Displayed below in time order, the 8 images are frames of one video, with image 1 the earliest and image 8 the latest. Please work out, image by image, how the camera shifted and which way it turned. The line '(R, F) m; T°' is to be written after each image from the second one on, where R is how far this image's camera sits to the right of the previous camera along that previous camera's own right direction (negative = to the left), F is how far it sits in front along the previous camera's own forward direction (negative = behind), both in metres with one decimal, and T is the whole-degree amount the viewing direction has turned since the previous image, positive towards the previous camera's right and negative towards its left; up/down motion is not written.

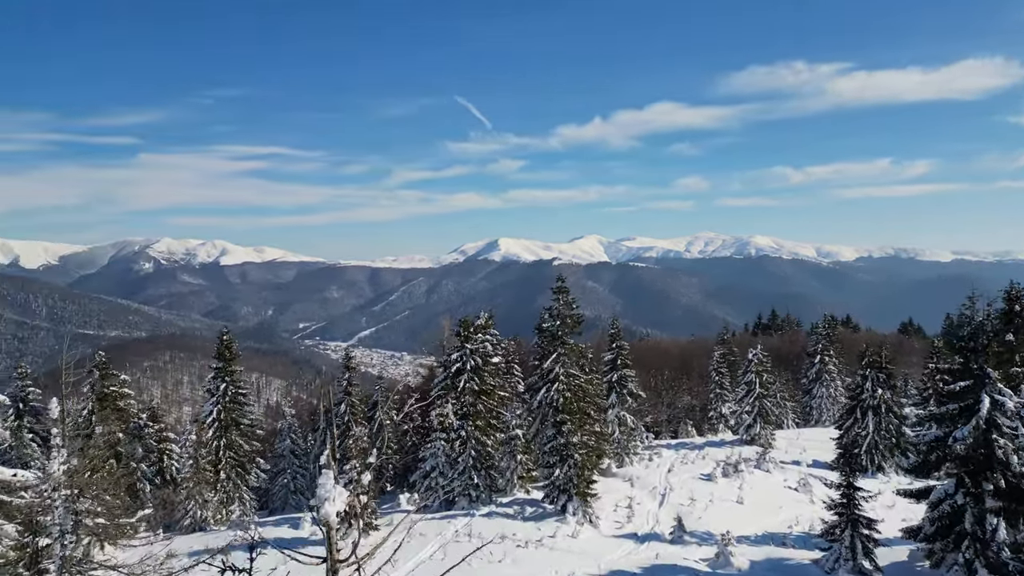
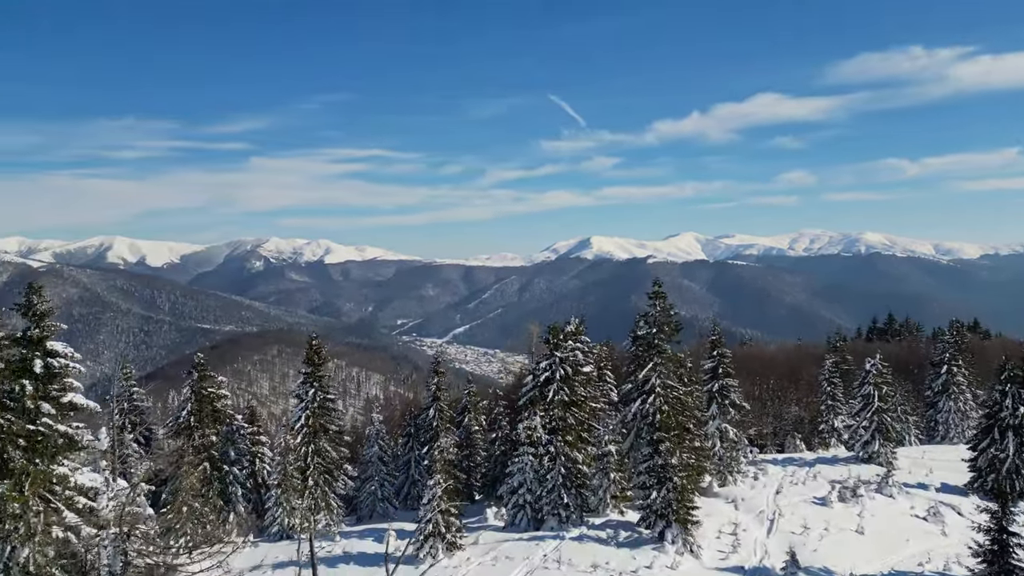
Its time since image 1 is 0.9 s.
(0.0, +1.7) m; -8°
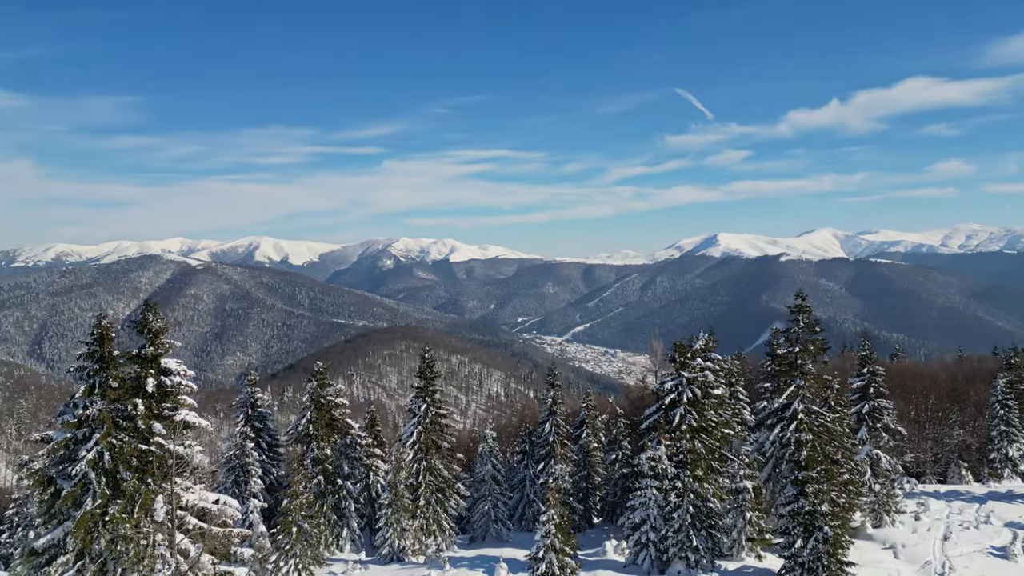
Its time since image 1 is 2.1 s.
(0.0, +2.1) m; -10°
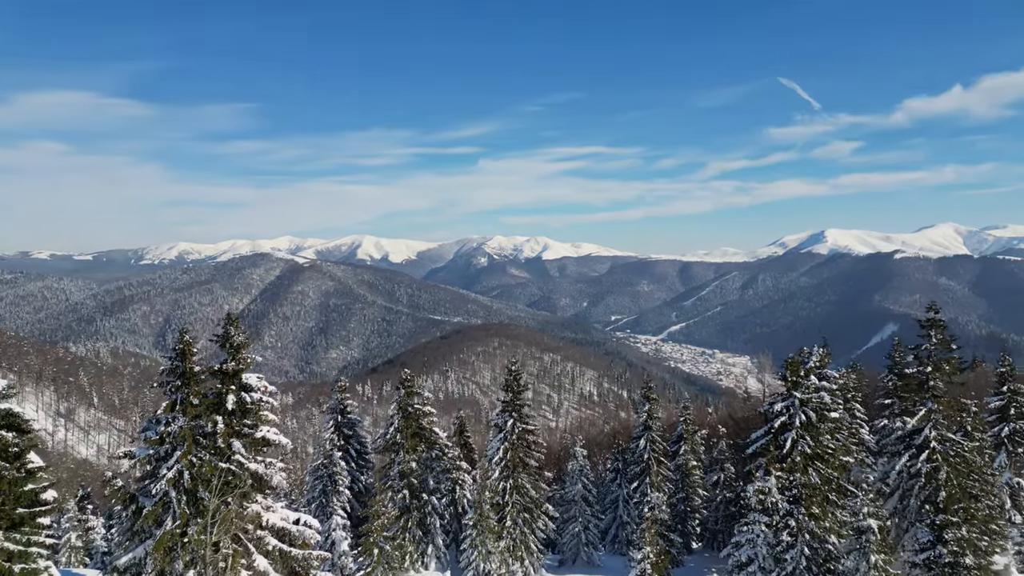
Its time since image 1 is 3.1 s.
(0.0, +1.6) m; -8°
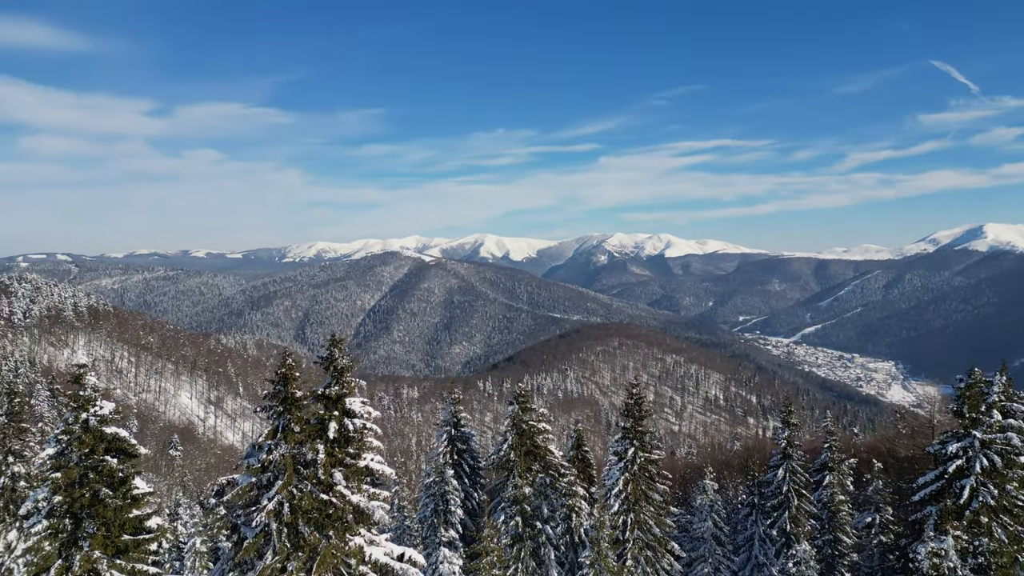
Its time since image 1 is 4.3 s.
(0.0, +2.0) m; -10°
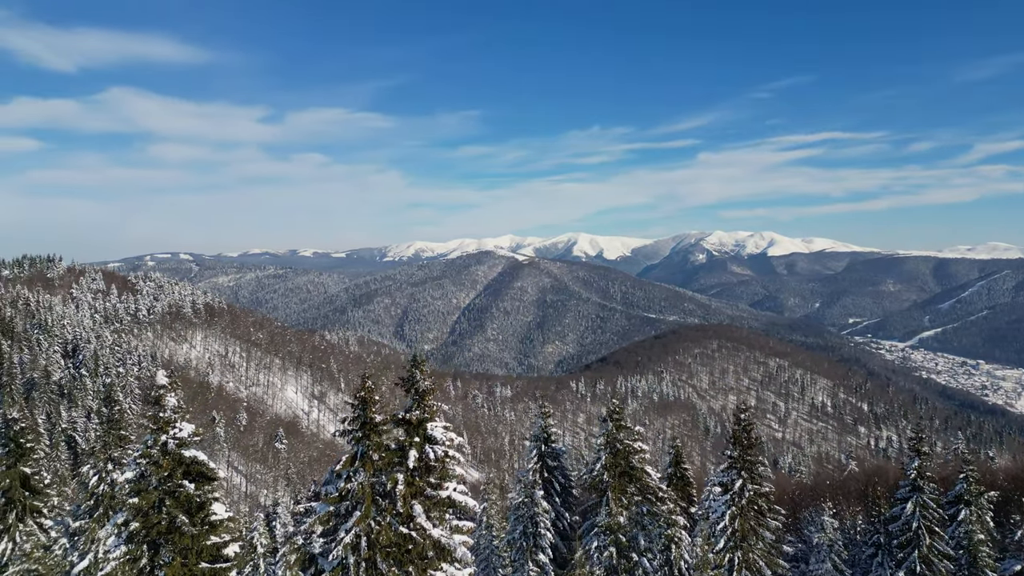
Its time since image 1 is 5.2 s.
(0.0, +1.6) m; -8°
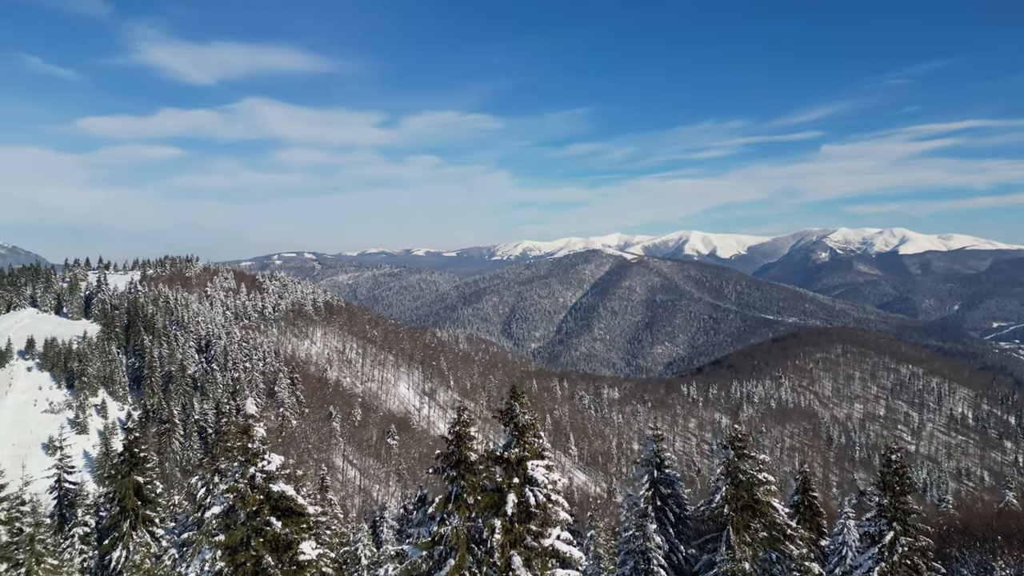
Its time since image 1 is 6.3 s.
(-0.1, +1.8) m; -9°
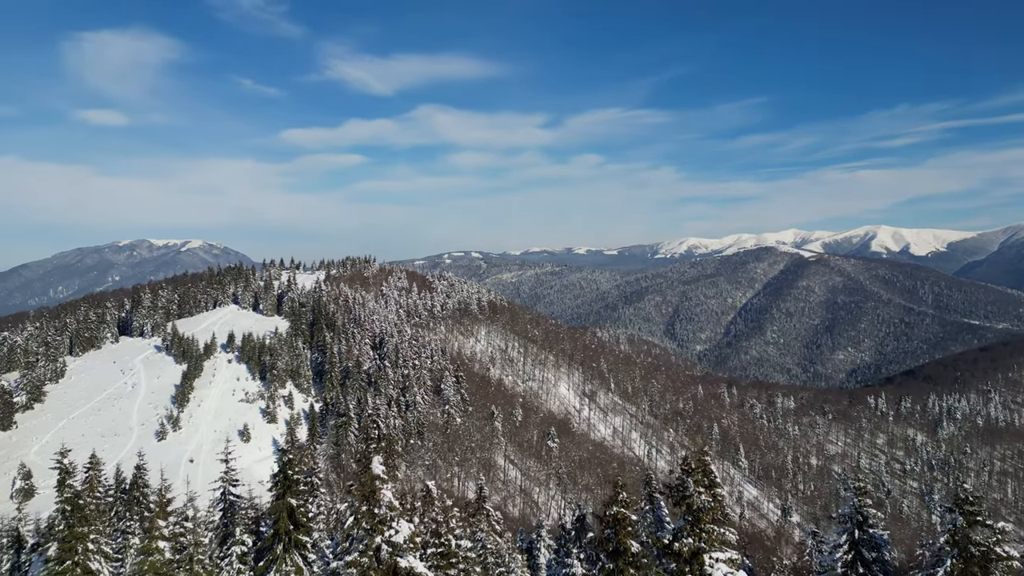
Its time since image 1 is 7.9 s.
(-0.2, +2.8) m; -13°
